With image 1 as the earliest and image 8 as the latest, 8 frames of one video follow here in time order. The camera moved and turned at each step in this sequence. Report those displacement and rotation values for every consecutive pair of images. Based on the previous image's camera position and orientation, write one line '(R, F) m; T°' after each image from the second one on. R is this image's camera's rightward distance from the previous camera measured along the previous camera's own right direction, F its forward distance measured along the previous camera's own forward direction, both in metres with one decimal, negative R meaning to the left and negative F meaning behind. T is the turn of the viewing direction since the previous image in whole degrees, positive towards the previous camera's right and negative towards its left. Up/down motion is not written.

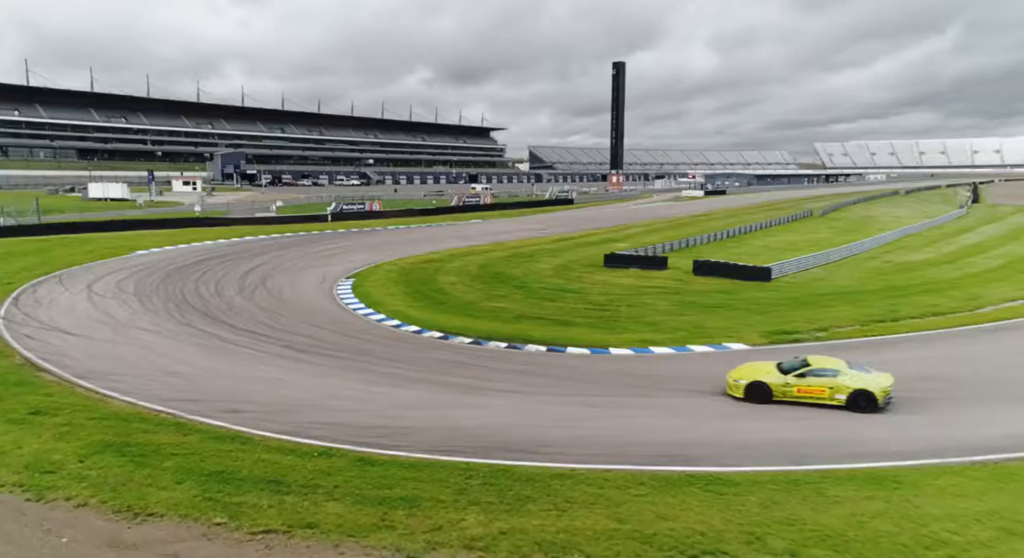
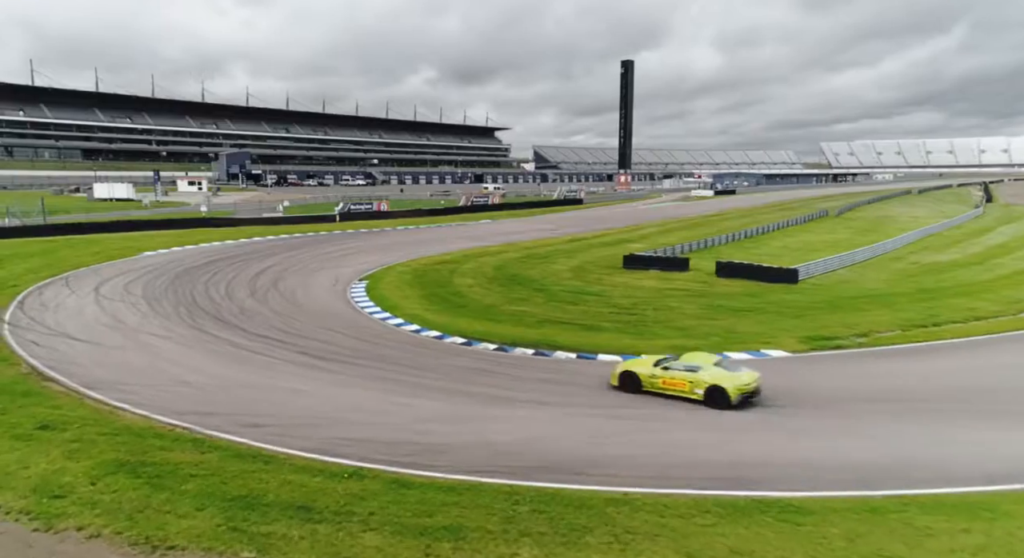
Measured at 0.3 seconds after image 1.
(-0.5, +0.6) m; 0°
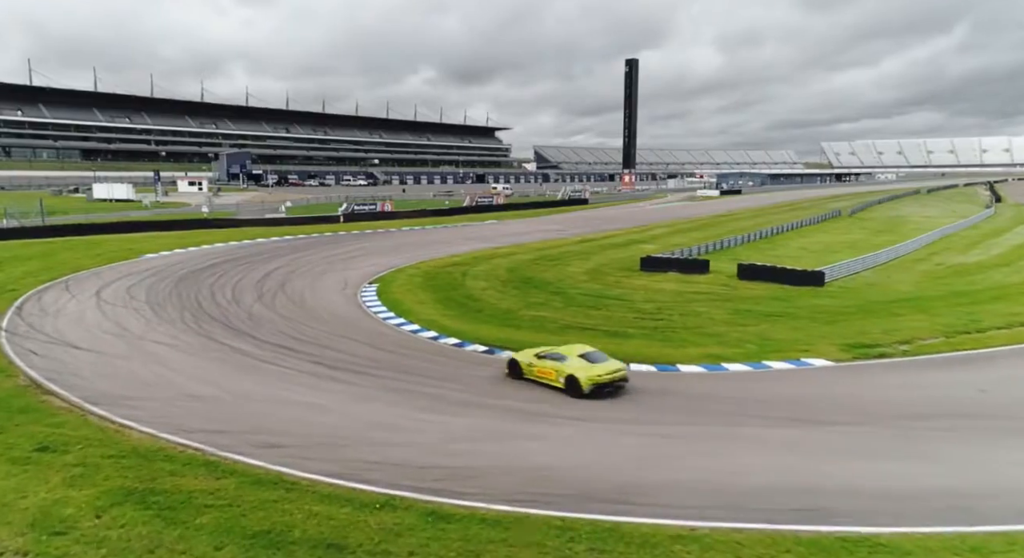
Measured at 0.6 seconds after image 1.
(-0.5, +0.7) m; 0°
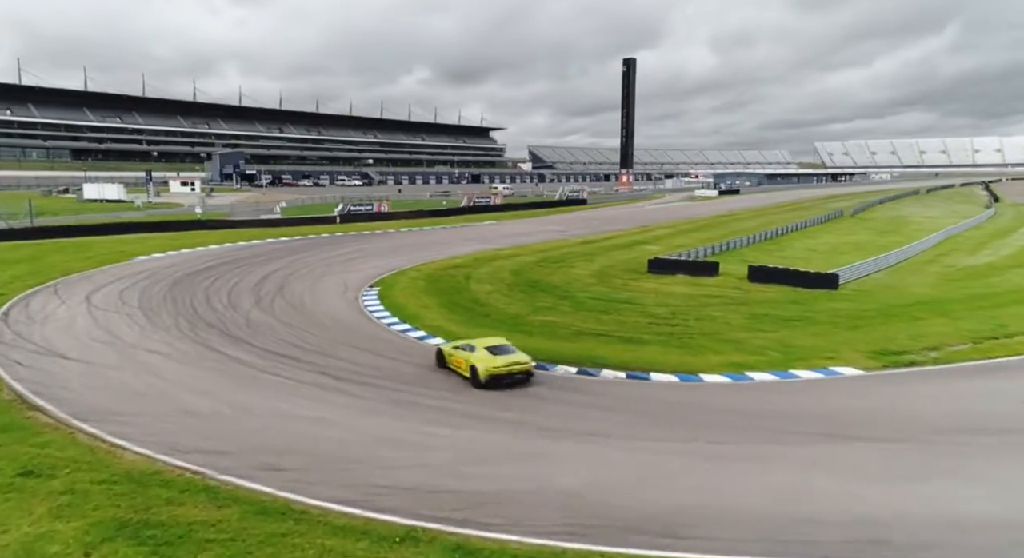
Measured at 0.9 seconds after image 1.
(-0.4, +0.6) m; +1°
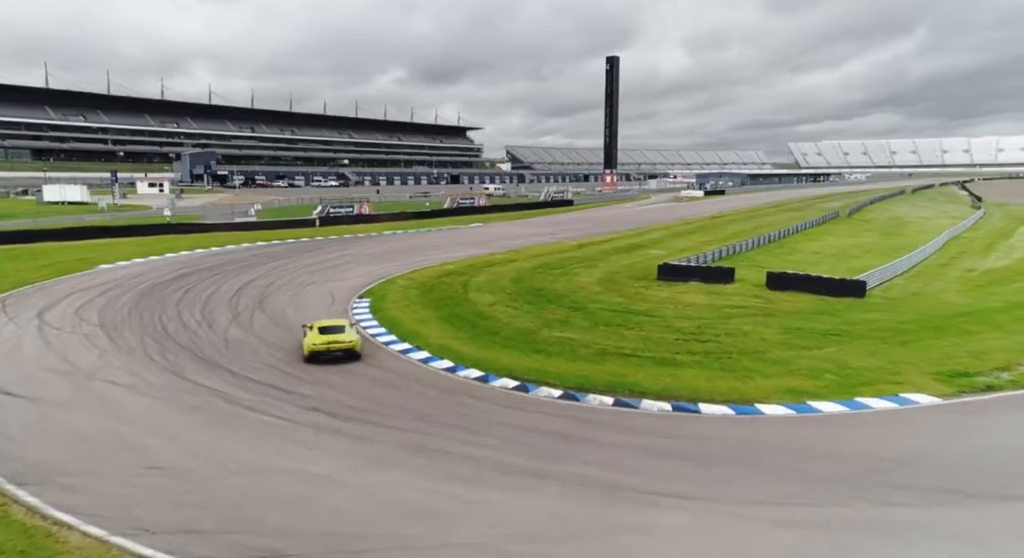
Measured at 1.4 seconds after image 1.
(-0.8, +1.7) m; +2°
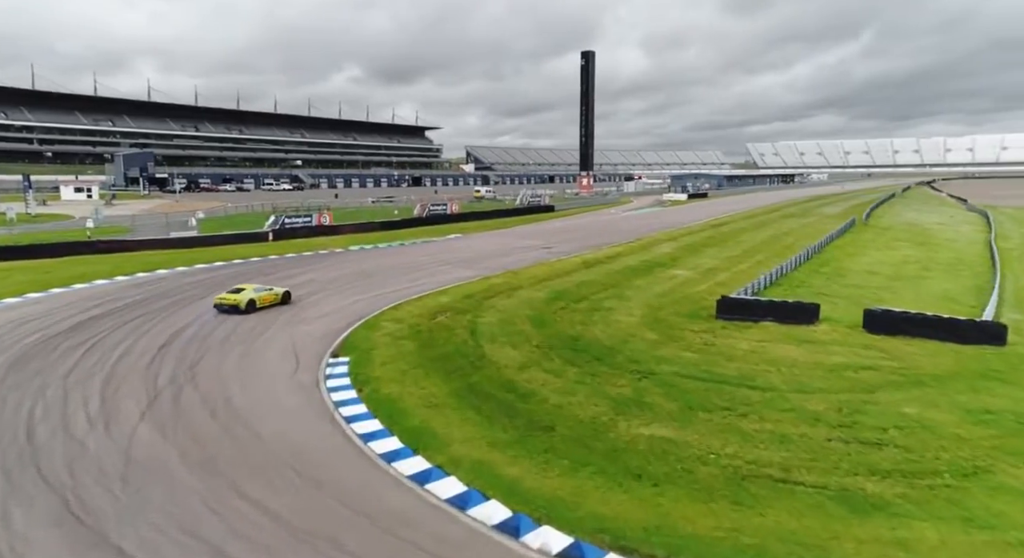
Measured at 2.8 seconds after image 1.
(-1.6, +5.2) m; +4°
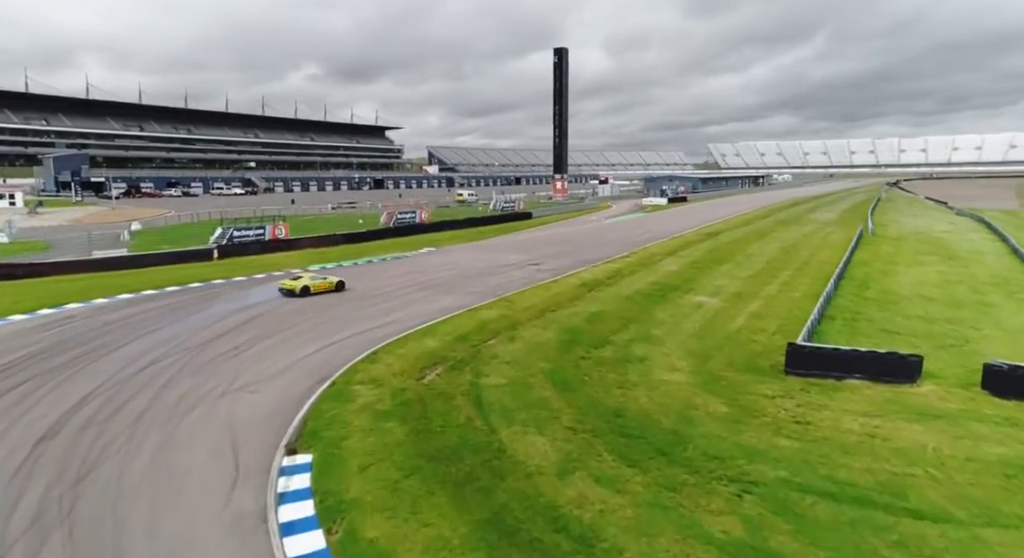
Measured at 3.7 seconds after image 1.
(-1.1, +4.1) m; +3°
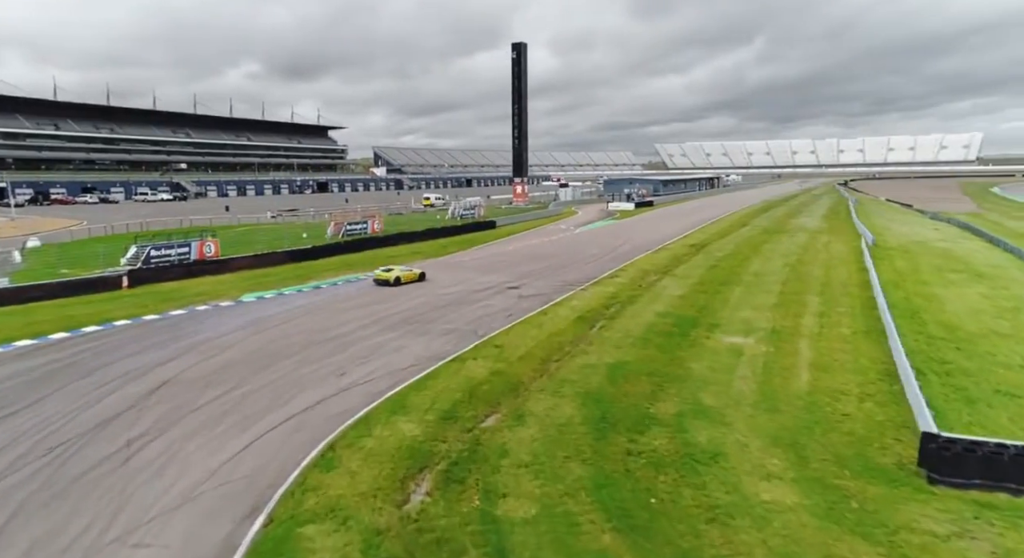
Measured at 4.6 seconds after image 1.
(-1.1, +4.6) m; +5°
